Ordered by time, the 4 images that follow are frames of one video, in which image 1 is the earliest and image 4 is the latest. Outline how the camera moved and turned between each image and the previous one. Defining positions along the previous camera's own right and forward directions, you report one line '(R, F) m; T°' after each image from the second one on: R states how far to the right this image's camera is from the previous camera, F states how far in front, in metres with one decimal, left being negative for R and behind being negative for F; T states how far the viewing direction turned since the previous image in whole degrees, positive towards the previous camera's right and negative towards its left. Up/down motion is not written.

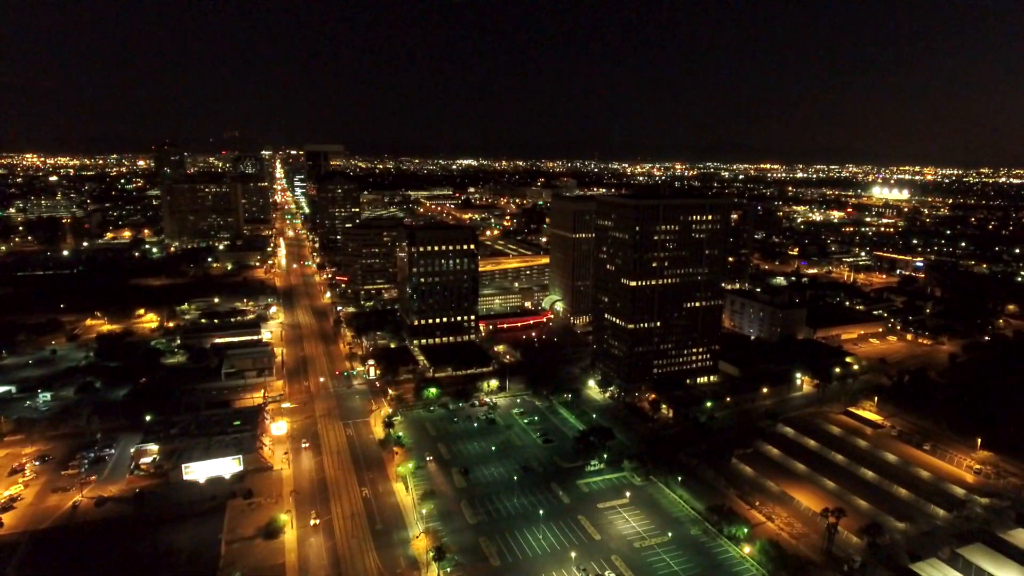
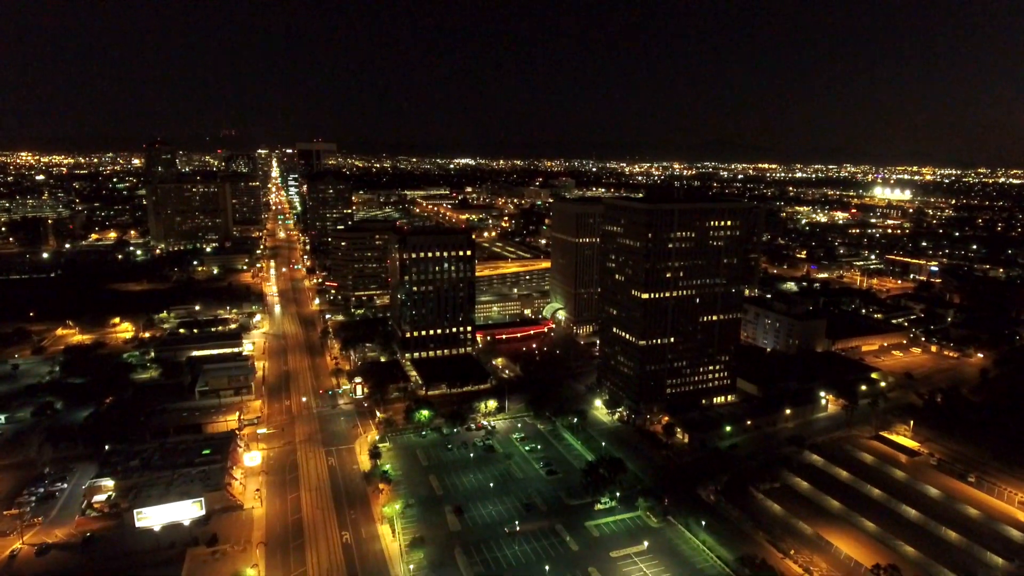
(-0.2, +4.1) m; 0°
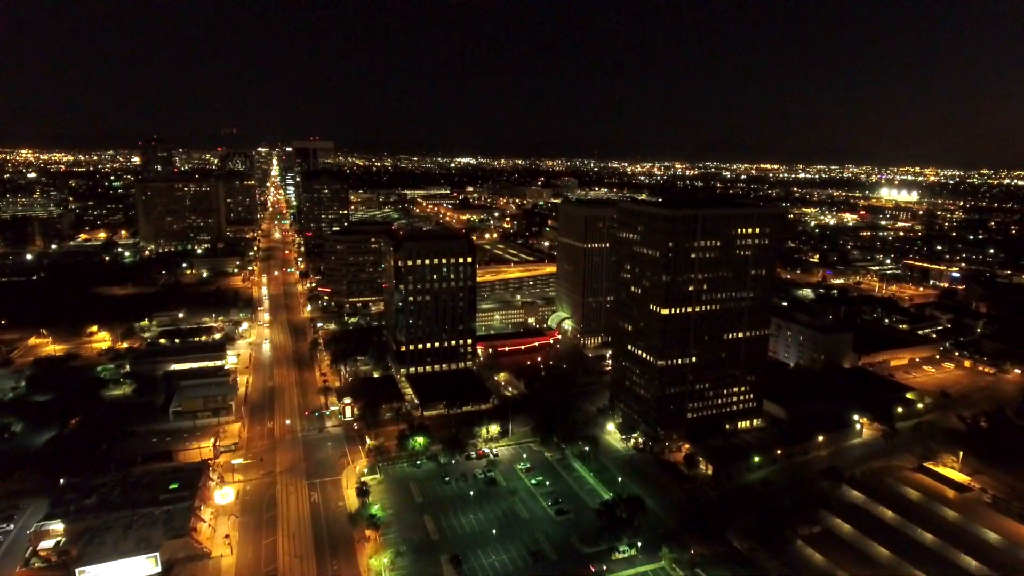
(-0.2, +4.1) m; 0°
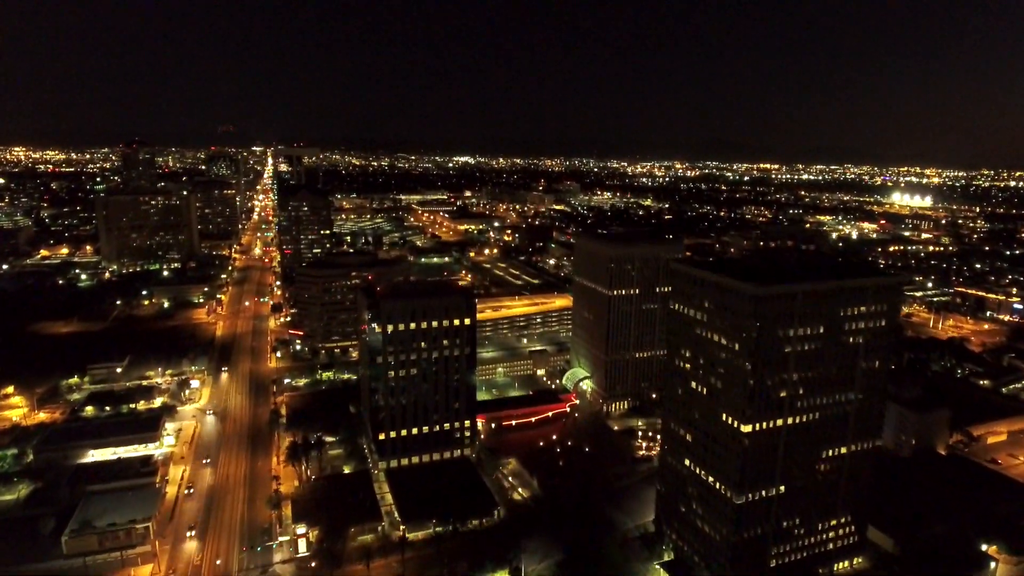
(-0.7, +11.2) m; 0°
